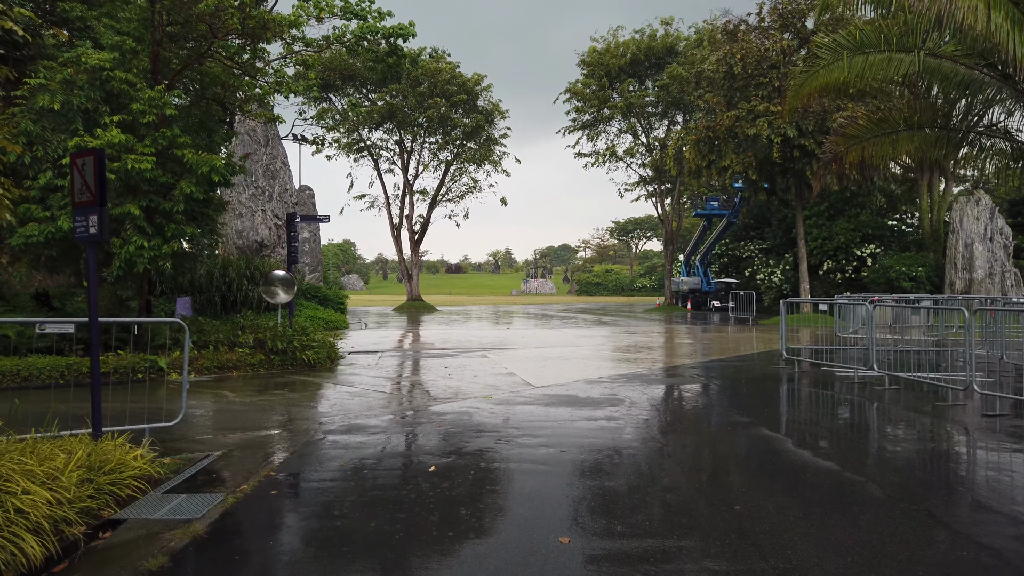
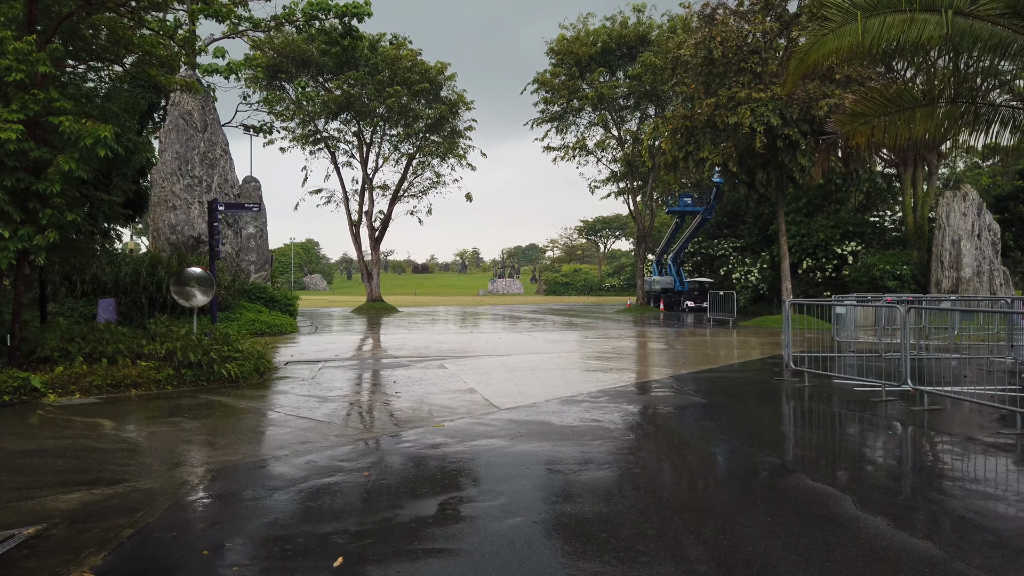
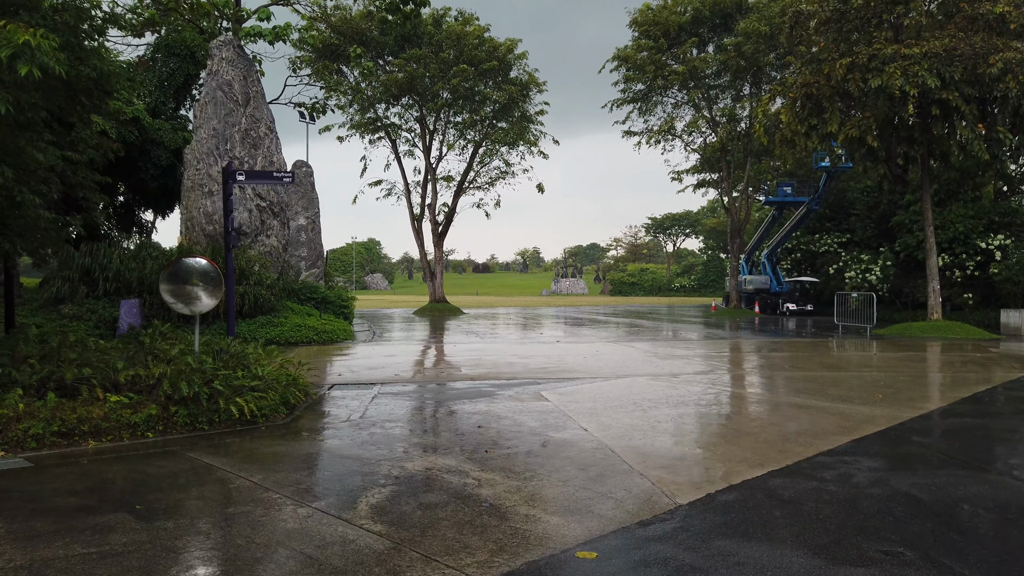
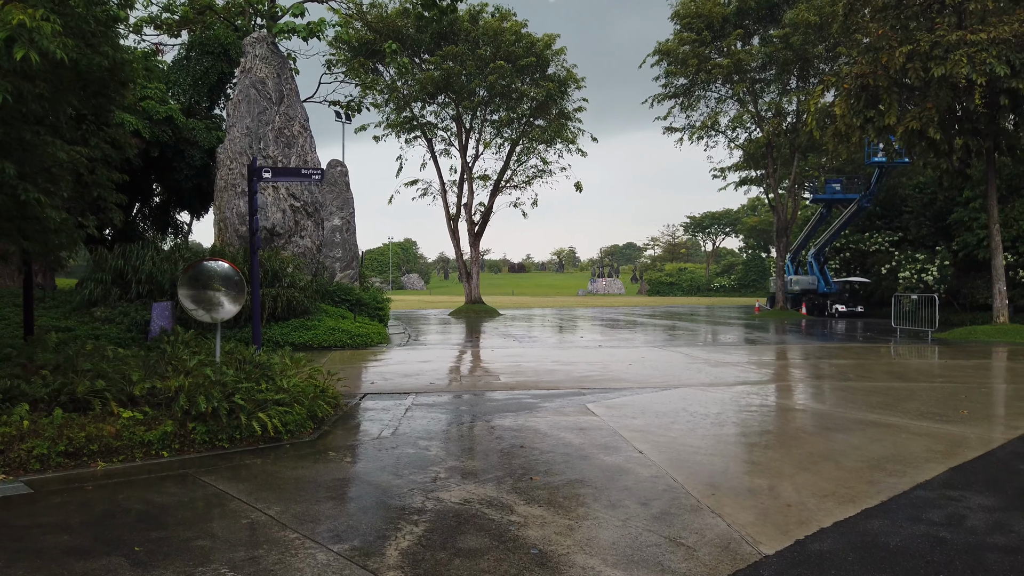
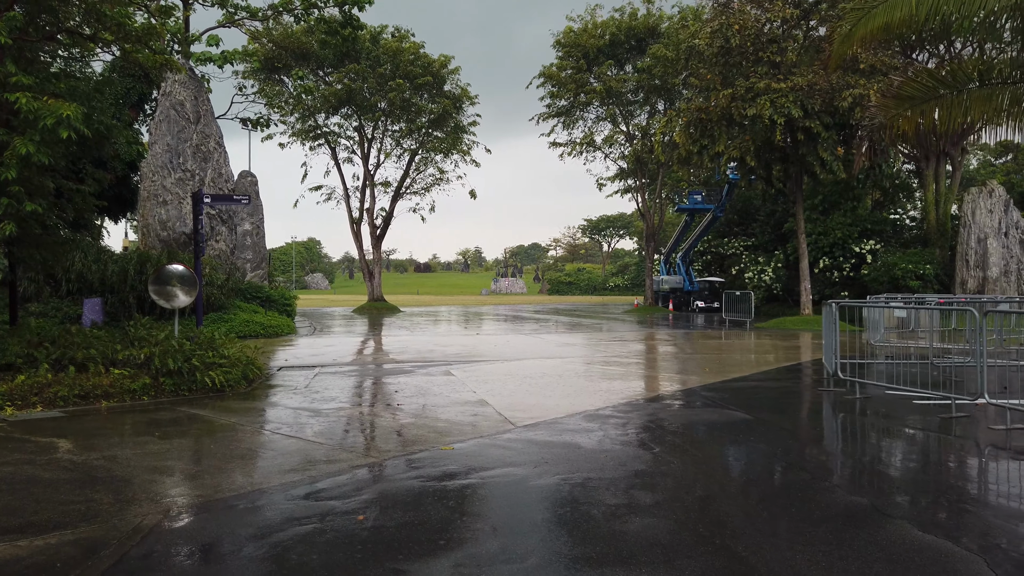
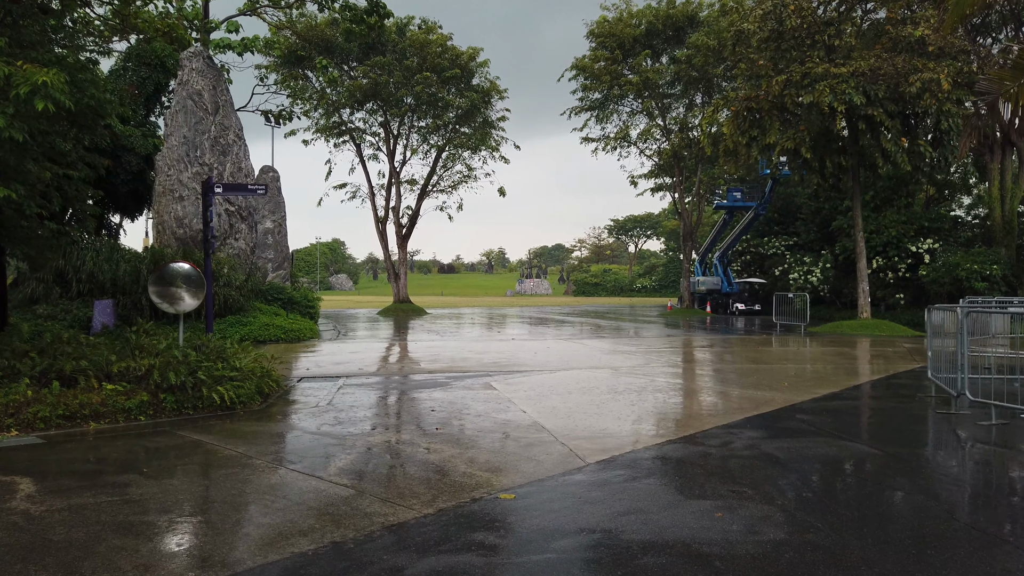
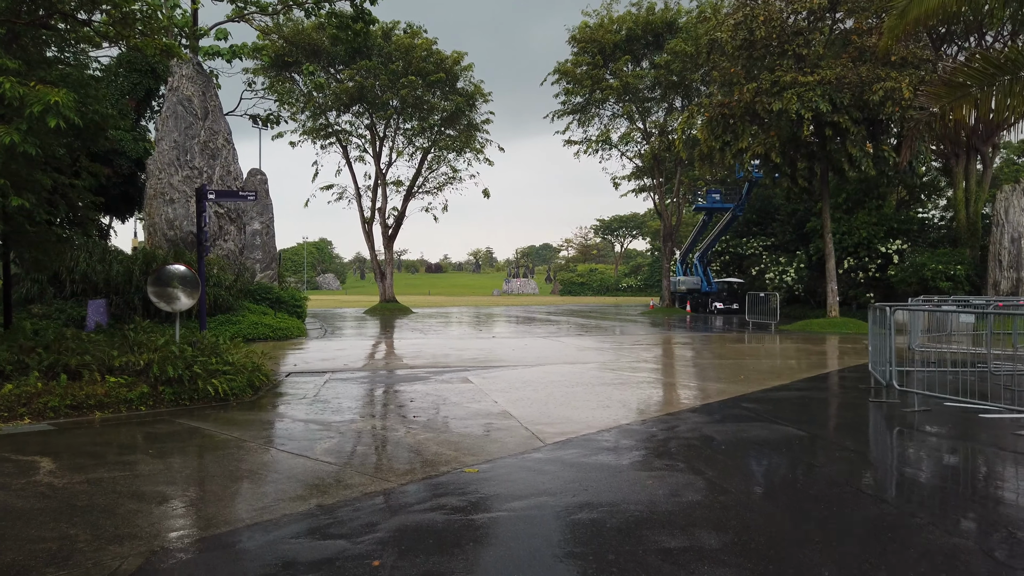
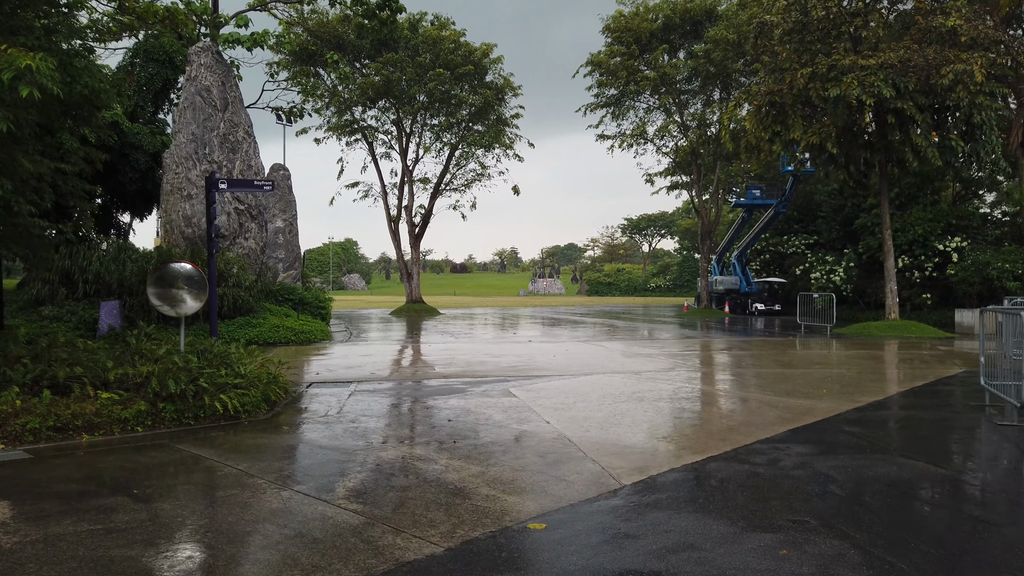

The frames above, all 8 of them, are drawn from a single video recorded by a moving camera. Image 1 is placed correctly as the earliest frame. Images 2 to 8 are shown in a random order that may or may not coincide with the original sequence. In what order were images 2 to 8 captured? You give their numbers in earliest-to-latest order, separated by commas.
2, 5, 7, 6, 8, 3, 4
